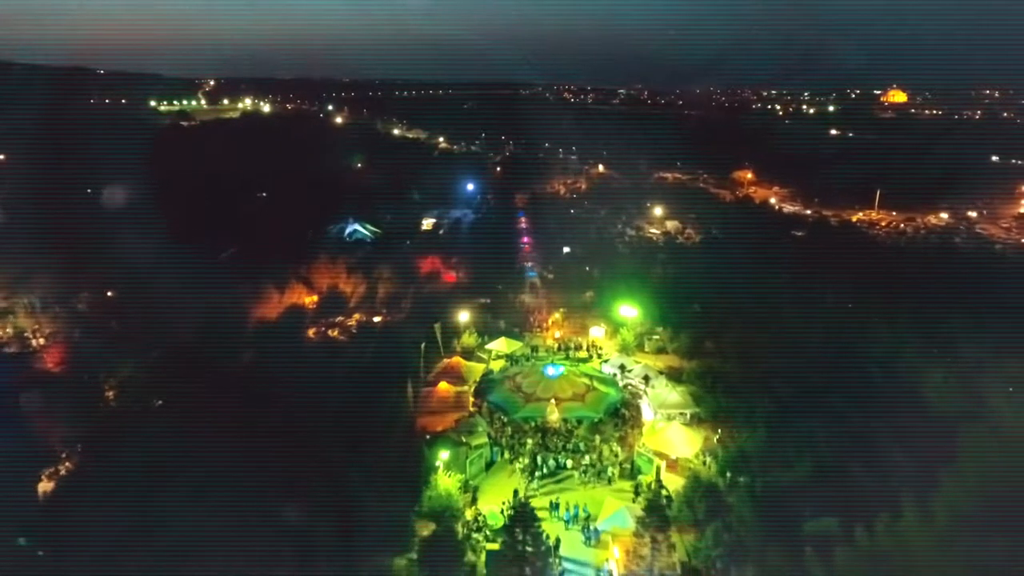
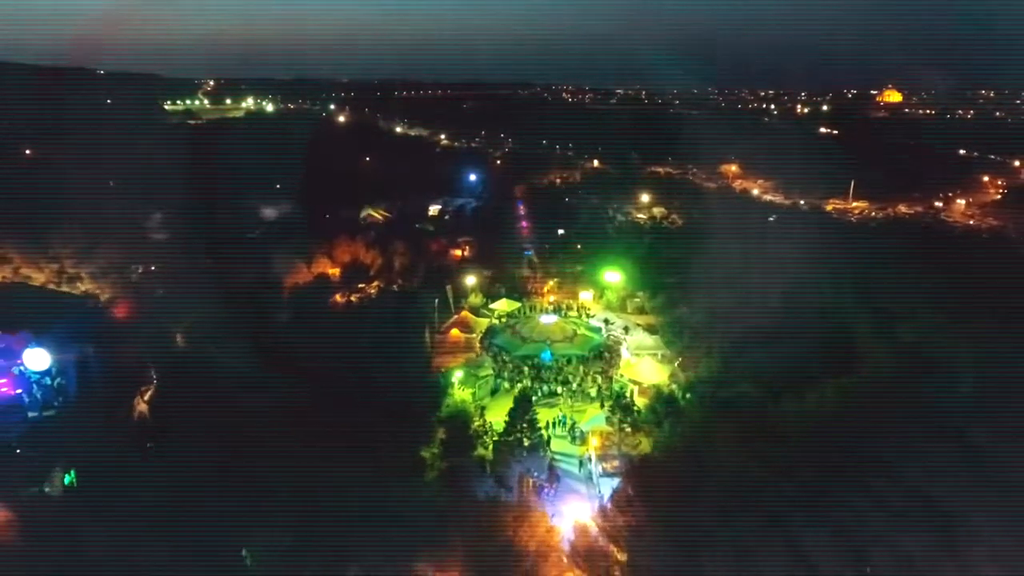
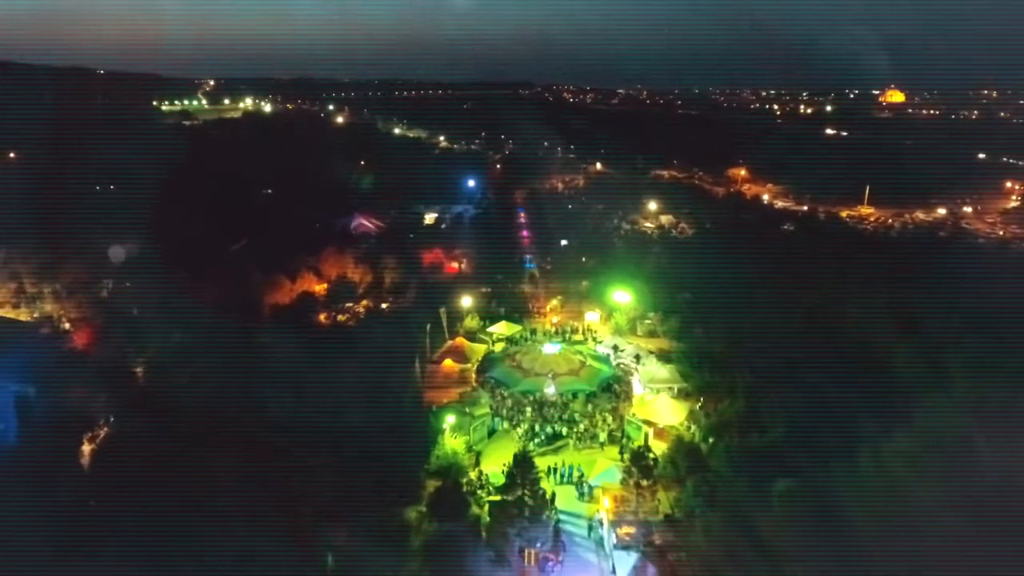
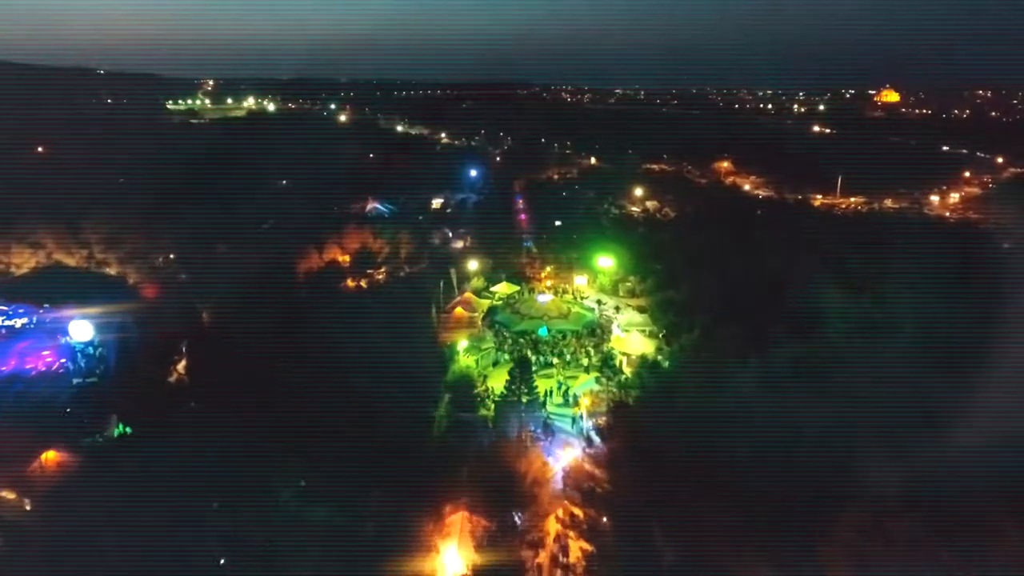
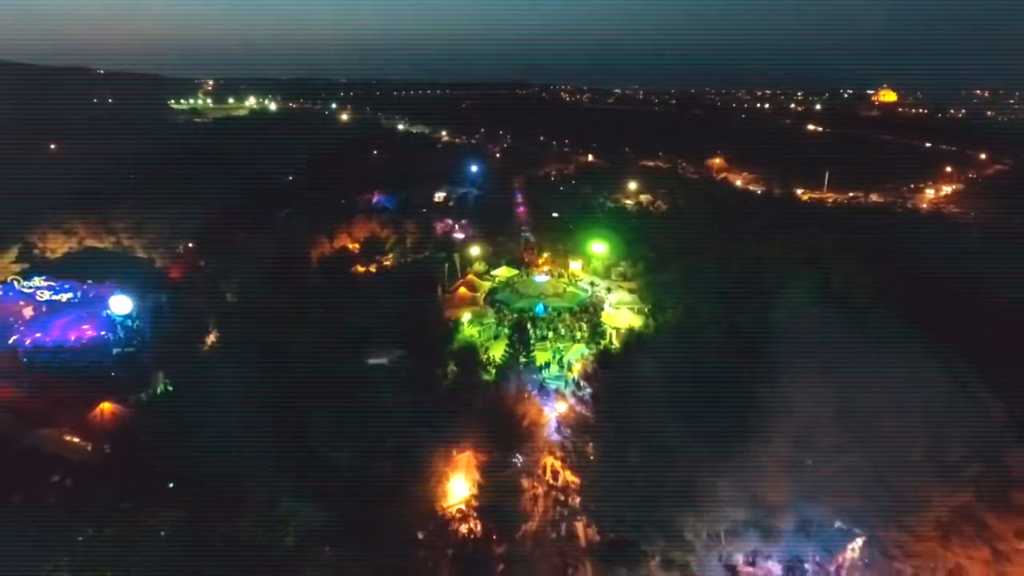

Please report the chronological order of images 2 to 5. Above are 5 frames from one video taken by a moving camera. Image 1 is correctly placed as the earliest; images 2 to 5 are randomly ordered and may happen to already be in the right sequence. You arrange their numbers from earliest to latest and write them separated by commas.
3, 2, 4, 5
